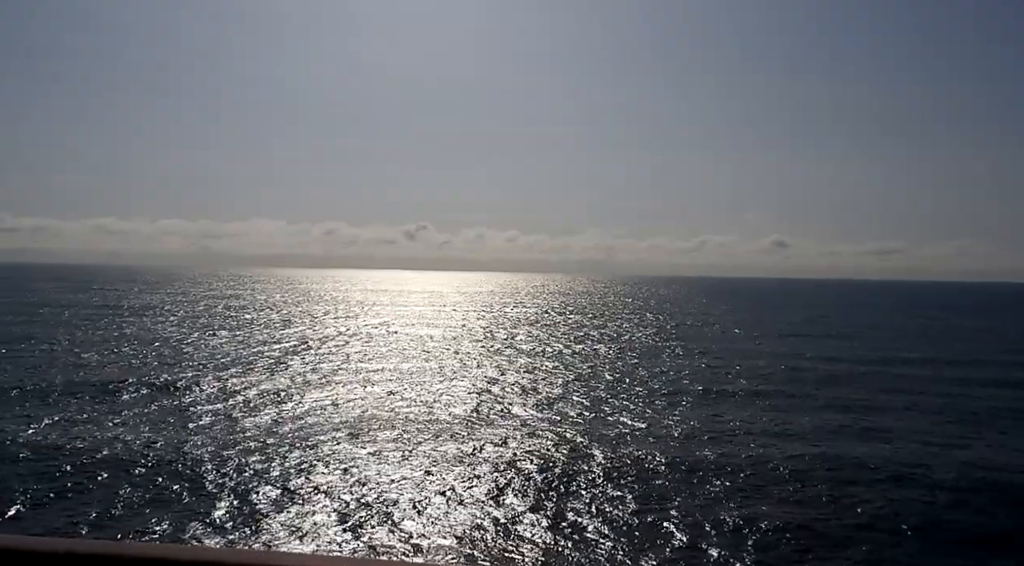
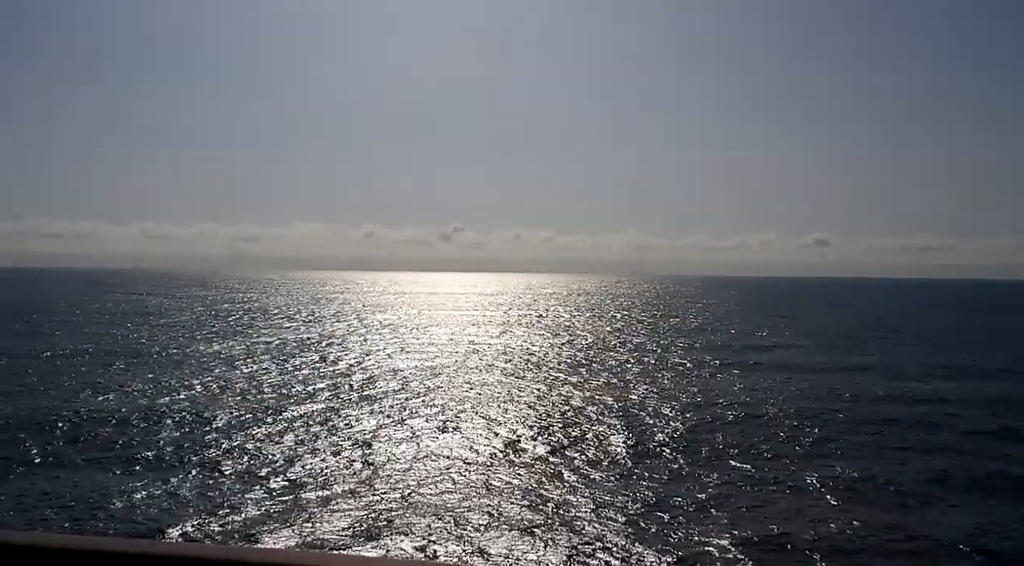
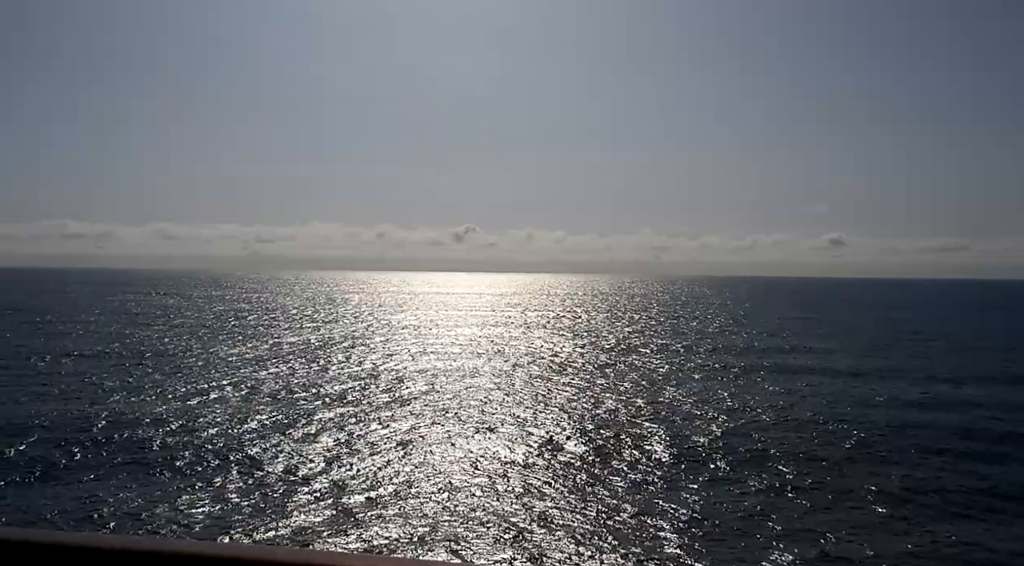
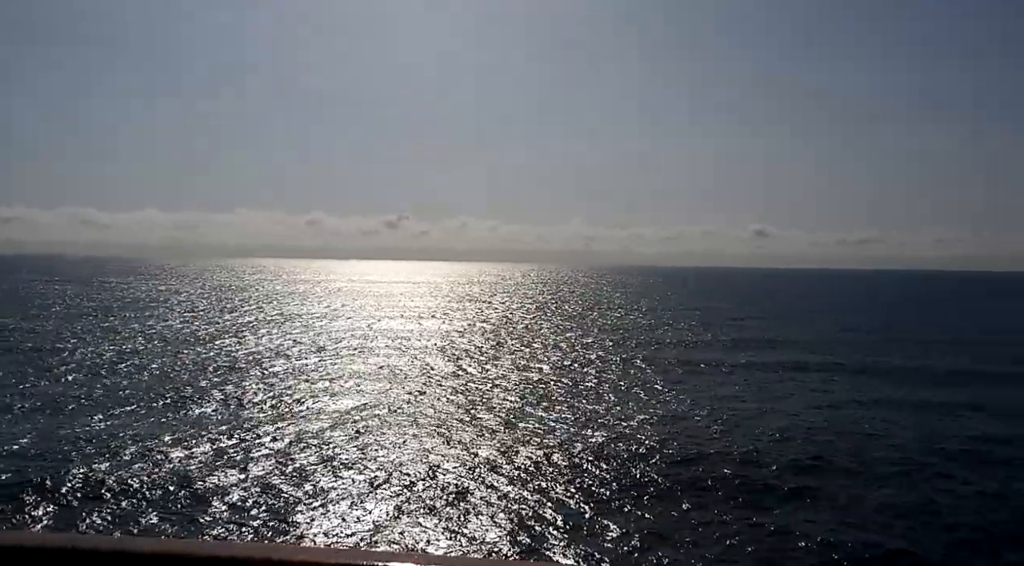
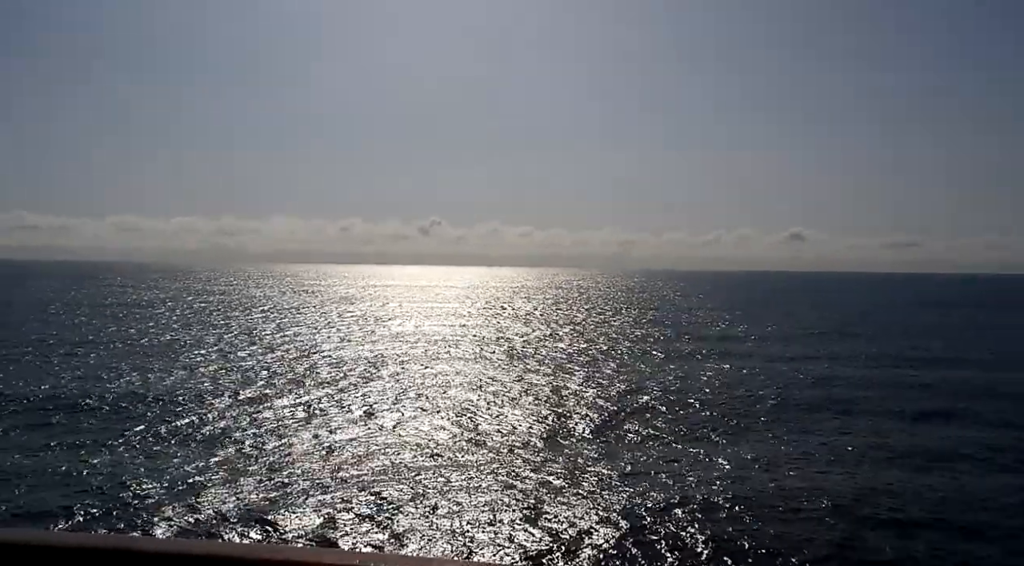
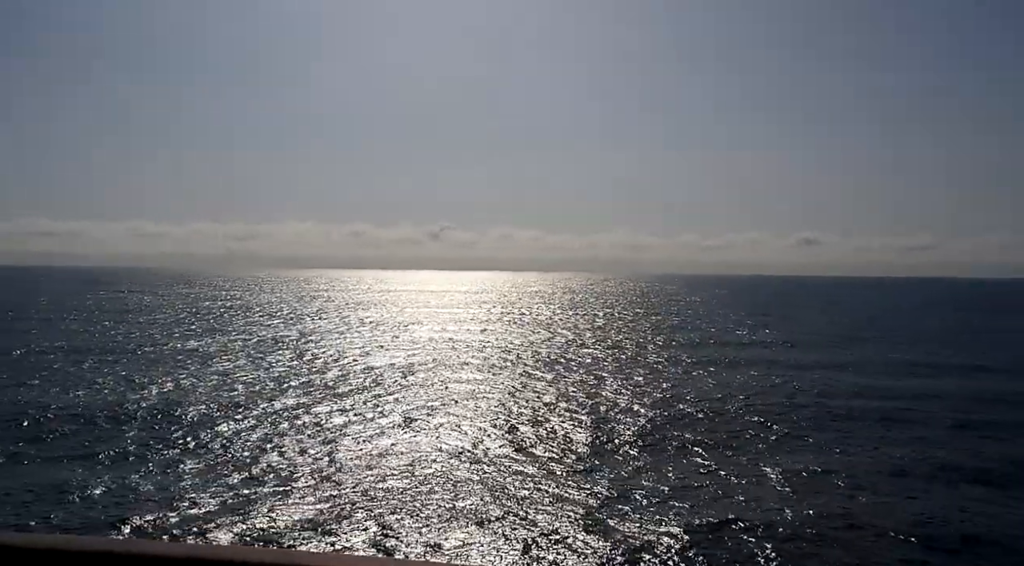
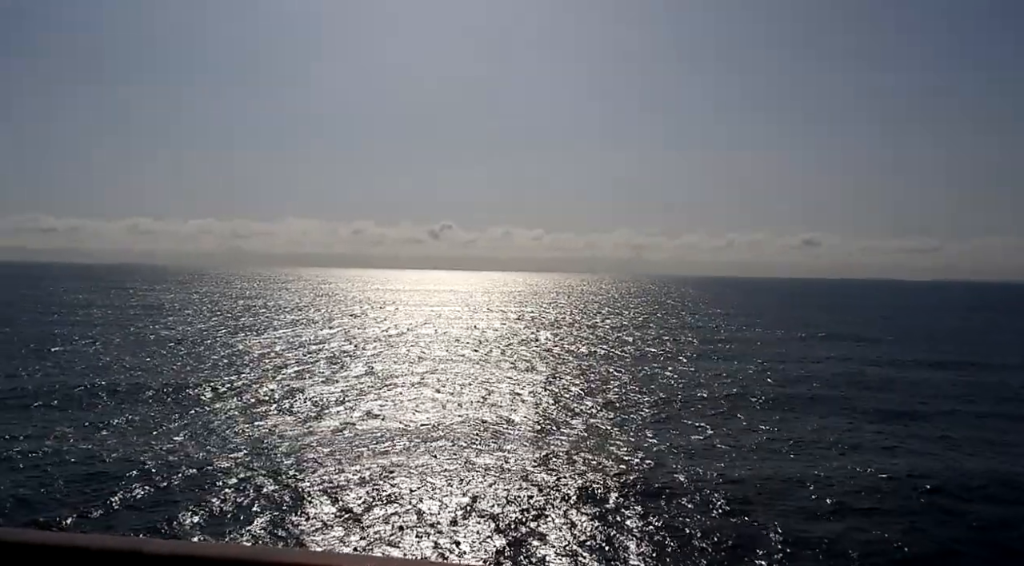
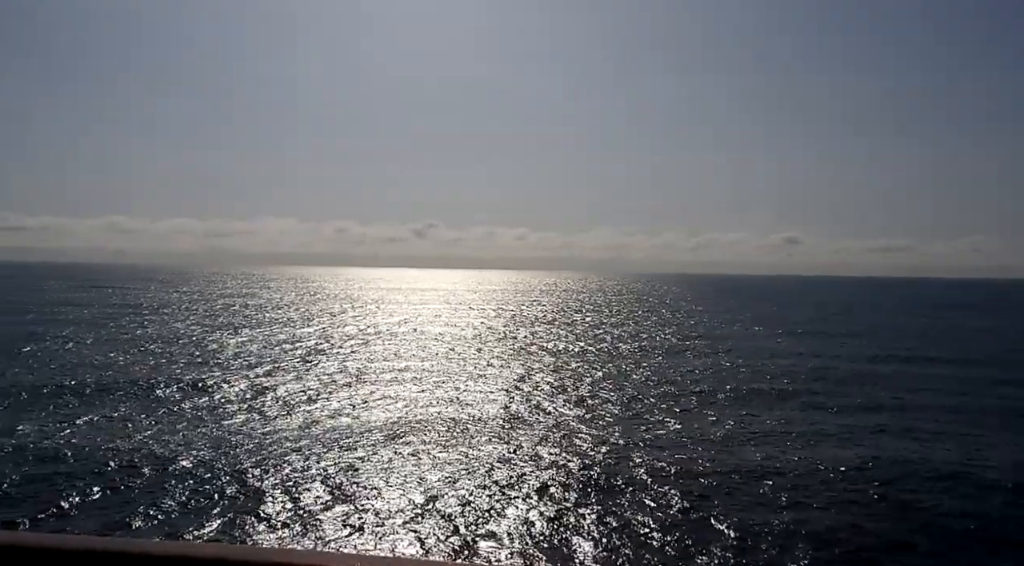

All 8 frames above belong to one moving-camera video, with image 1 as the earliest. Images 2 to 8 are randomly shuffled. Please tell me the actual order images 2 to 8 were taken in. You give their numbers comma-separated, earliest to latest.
8, 7, 5, 6, 2, 3, 4
